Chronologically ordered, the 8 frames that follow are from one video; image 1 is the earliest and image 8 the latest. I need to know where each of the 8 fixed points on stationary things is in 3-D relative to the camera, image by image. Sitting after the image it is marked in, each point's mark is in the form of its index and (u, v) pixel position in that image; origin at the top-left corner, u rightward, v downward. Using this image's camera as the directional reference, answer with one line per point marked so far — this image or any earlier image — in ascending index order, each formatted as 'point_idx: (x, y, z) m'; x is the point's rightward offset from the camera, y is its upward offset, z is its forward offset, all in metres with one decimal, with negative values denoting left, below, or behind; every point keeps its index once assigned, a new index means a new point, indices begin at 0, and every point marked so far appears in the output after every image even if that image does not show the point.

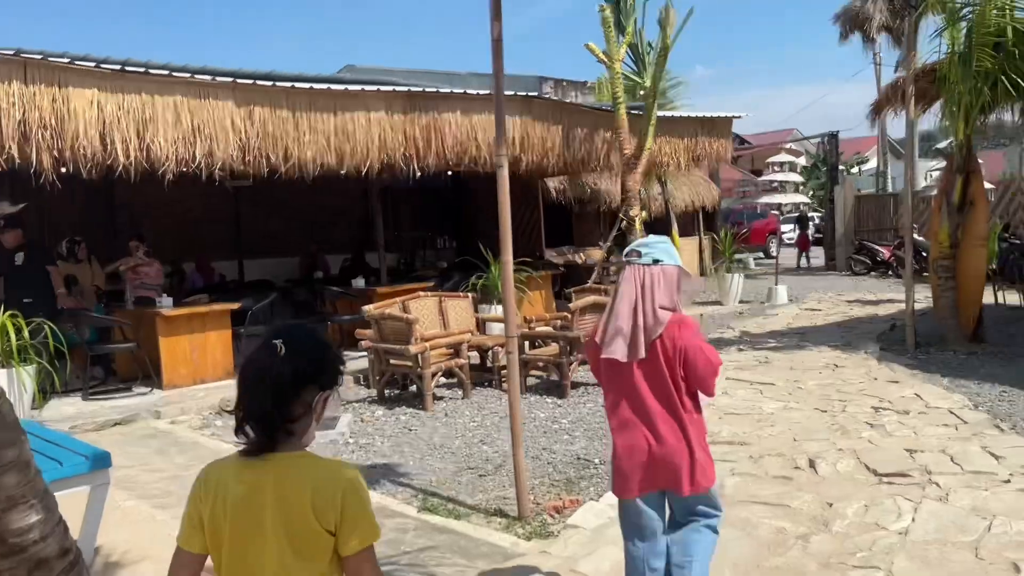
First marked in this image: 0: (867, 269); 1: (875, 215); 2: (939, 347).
0: (+6.7, +0.4, +16.2) m
1: (+7.5, +1.5, +17.5) m
2: (+3.7, -0.5, +7.3) m
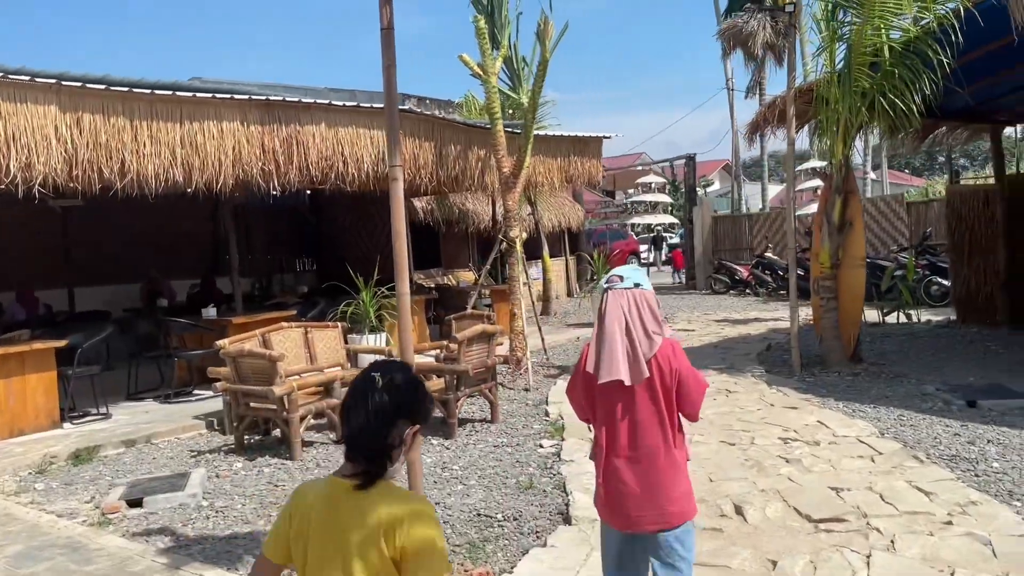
0: (+4.2, 0.0, +16.5) m
1: (+4.7, +1.1, +18.0) m
2: (+2.7, -0.7, +7.3) m
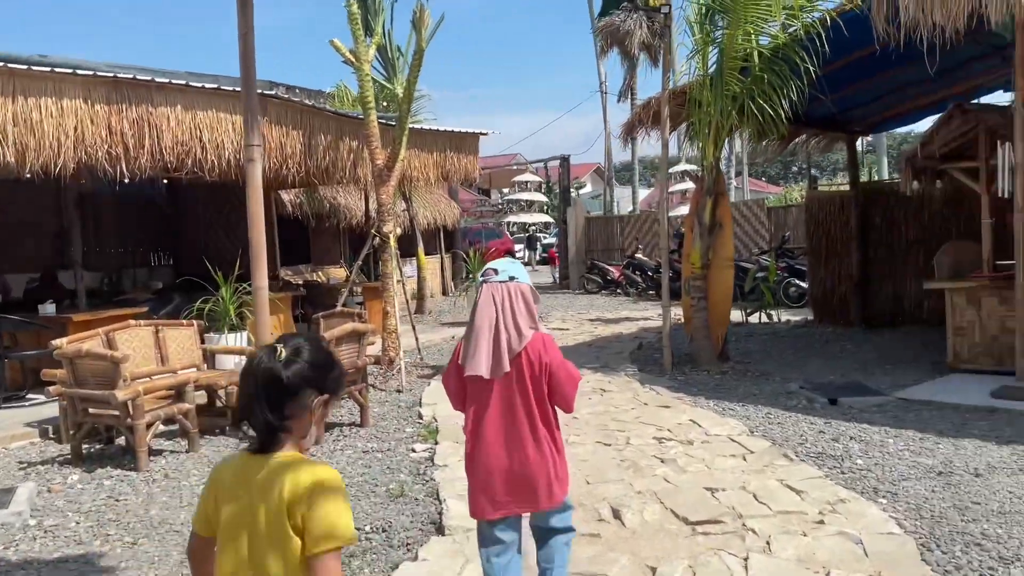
0: (+1.7, 0.0, +16.8) m
1: (+2.0, +1.1, +18.3) m
2: (+1.6, -0.7, +7.4) m
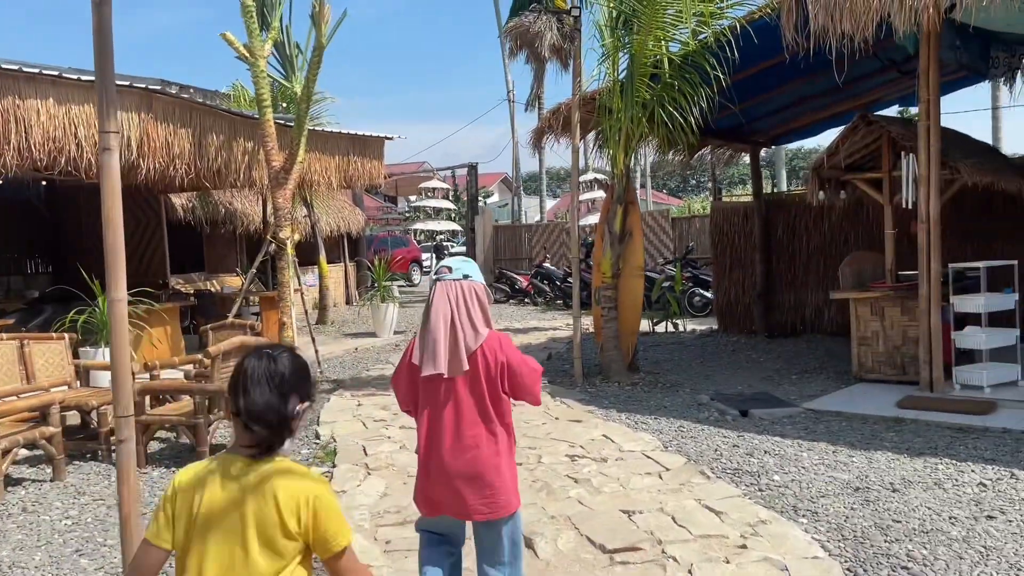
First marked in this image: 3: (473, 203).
0: (-0.1, -0.2, +16.6) m
1: (0.0, +0.9, +18.1) m
2: (+0.8, -0.8, +7.2) m
3: (-0.8, +1.7, +17.2) m
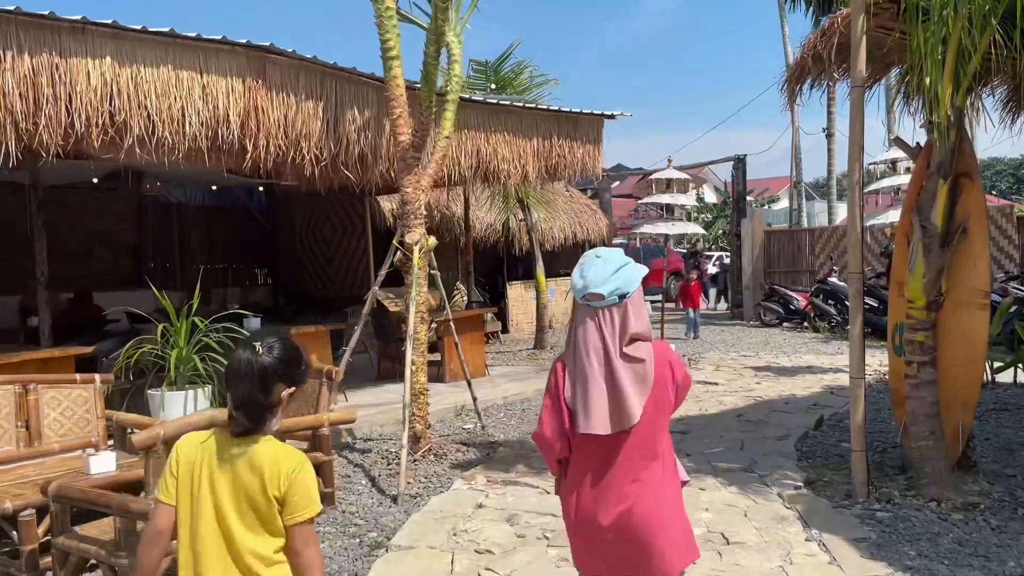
0: (+4.2, -0.5, +13.3) m
1: (+4.8, +0.6, +14.7) m
2: (+2.0, -1.0, +4.2) m
3: (+3.8, +1.4, +14.1) m
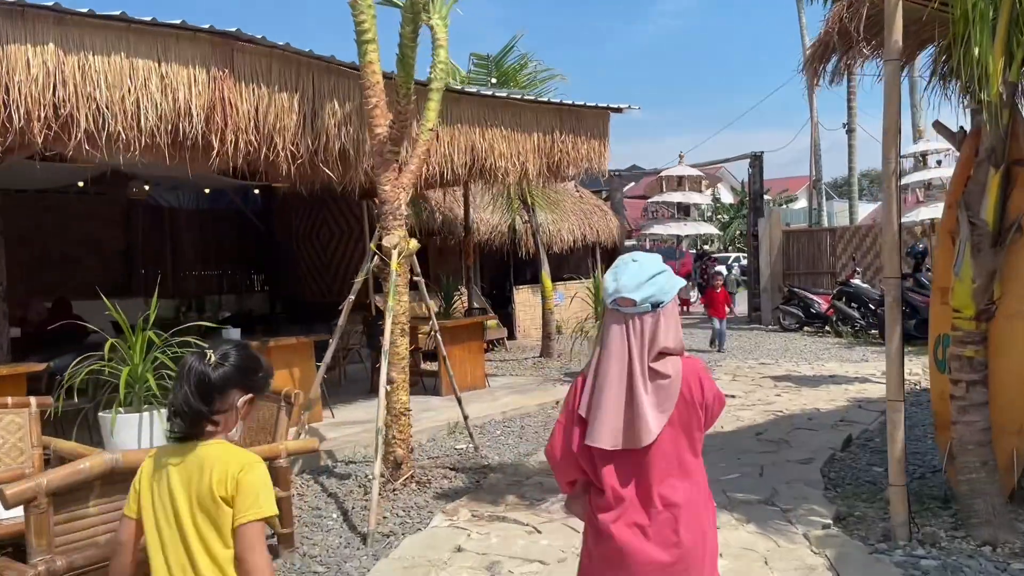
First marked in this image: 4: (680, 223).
0: (+4.3, -0.5, +12.7) m
1: (+4.9, +0.5, +14.1) m
2: (+1.9, -1.0, +3.6) m
3: (+3.9, +1.4, +13.5) m
4: (+2.6, +1.0, +13.0) m
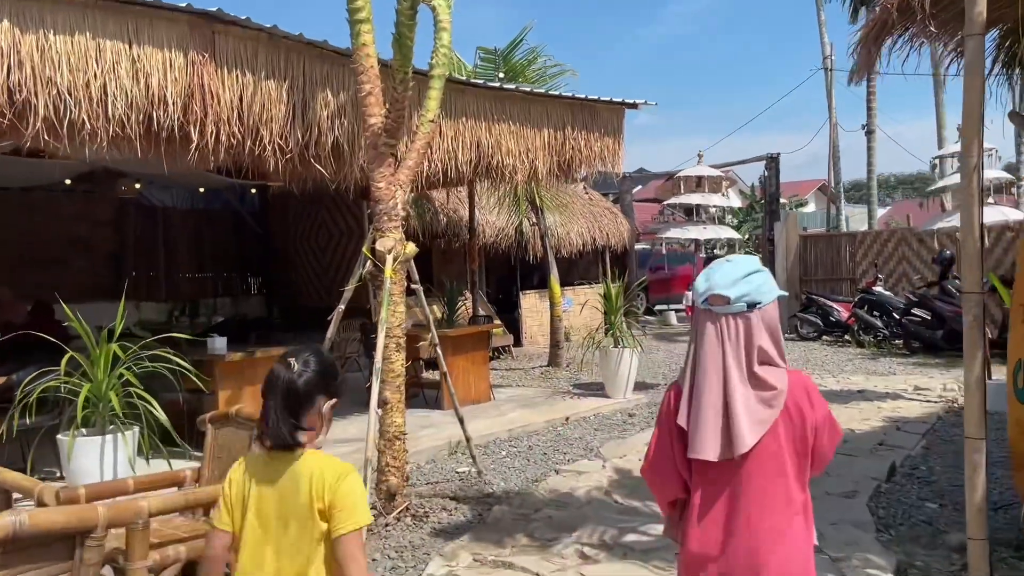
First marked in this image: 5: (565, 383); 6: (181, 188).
0: (+4.4, -0.6, +12.1) m
1: (+5.0, +0.4, +13.5) m
2: (+1.9, -1.1, +3.1) m
3: (+4.0, +1.3, +13.0) m
4: (+2.7, +0.9, +12.5) m
5: (+0.6, -1.0, +8.7) m
6: (-4.1, +1.2, +10.4) m
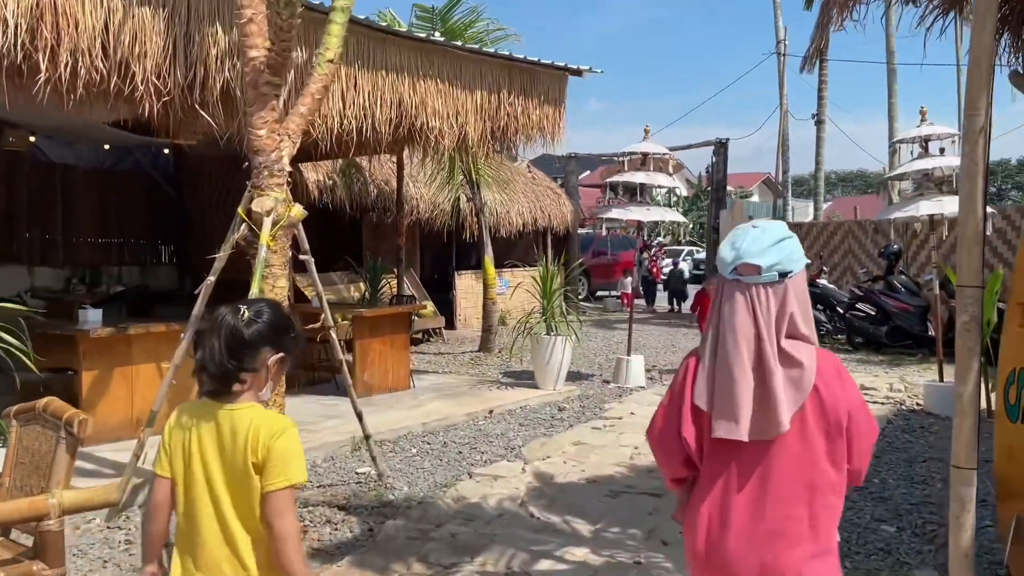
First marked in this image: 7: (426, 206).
0: (+3.4, -0.5, +11.7) m
1: (+4.0, +0.6, +13.2) m
2: (+1.6, -1.0, +2.6) m
3: (+3.1, +1.4, +12.5) m
4: (+1.8, +1.1, +12.0) m
5: (-0.2, -0.8, +8.1) m
6: (-4.8, +1.6, +9.4) m
7: (-1.0, +1.0, +9.8) m
